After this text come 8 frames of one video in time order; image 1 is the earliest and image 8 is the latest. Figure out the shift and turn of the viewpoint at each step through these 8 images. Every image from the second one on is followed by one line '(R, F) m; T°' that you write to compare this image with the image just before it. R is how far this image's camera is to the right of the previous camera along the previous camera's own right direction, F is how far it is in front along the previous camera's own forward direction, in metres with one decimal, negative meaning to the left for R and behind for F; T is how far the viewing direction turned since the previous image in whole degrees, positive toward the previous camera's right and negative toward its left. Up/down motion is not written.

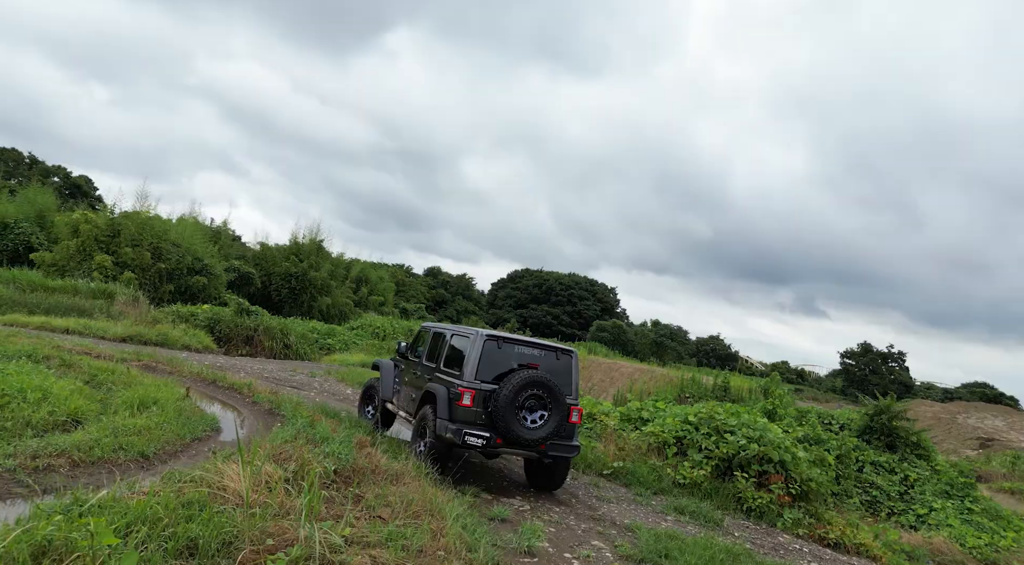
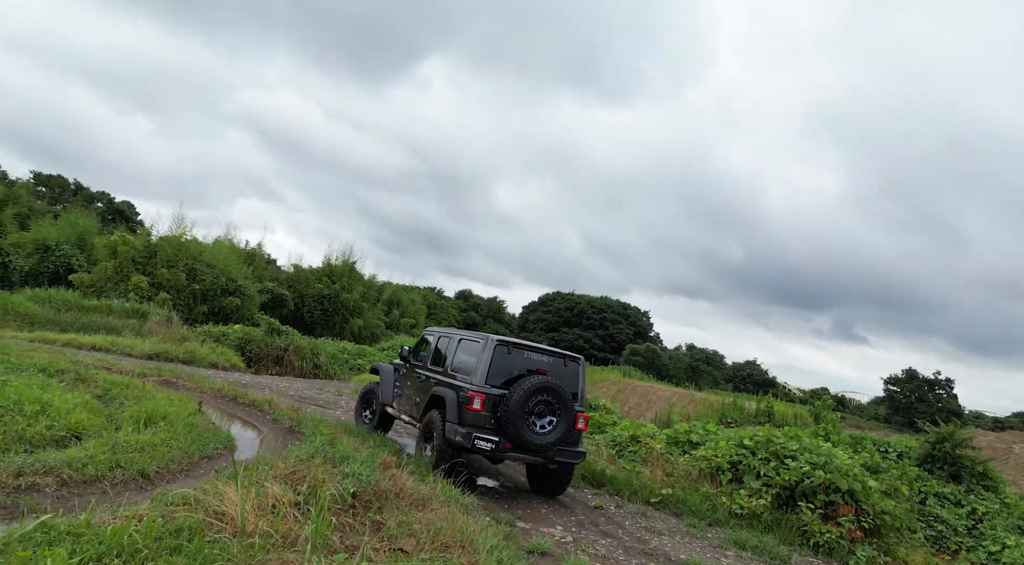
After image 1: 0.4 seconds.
(-0.1, +0.7) m; -2°
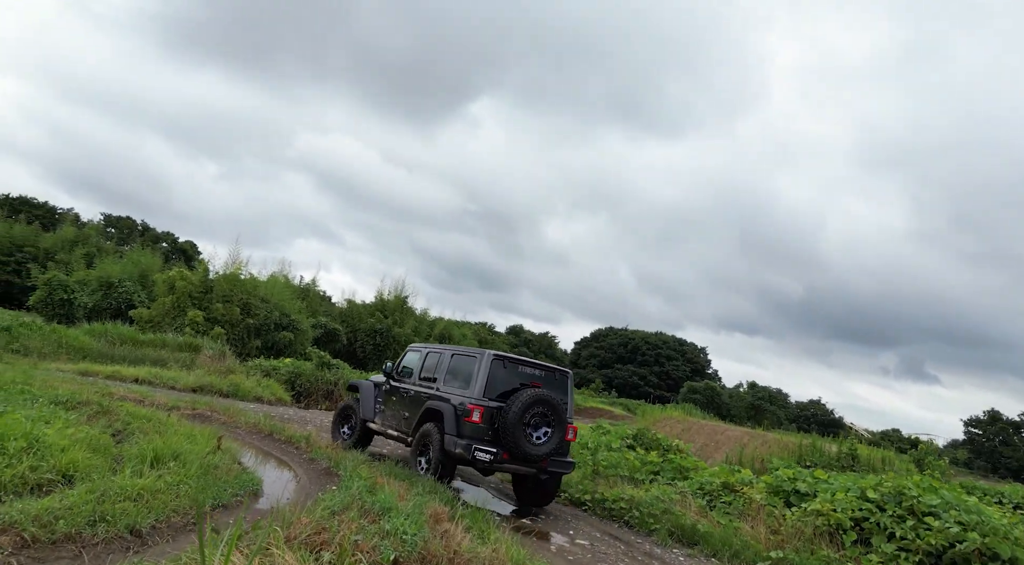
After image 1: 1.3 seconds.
(-0.2, +1.2) m; -4°
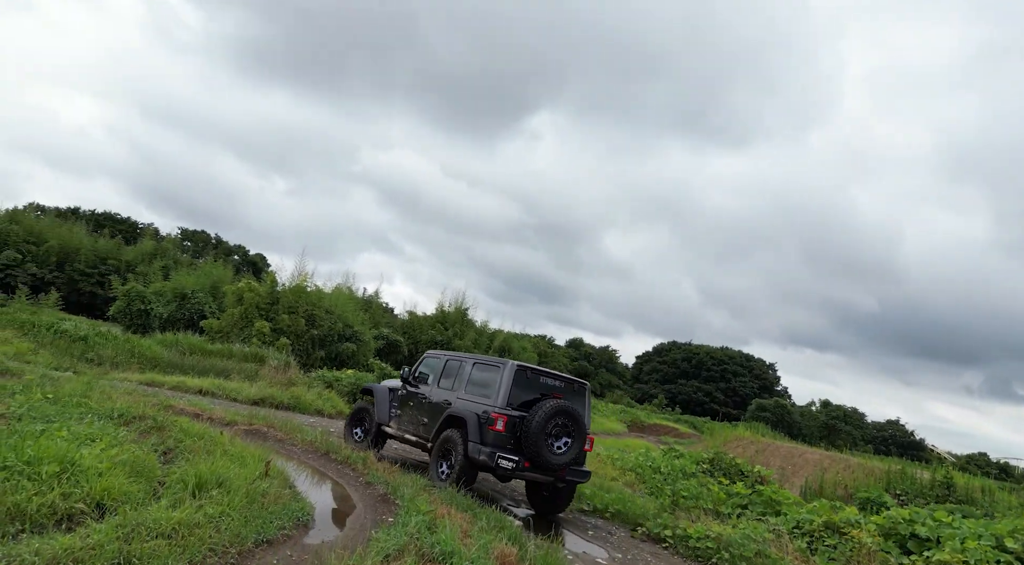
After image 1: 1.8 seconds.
(-0.1, +0.7) m; -5°
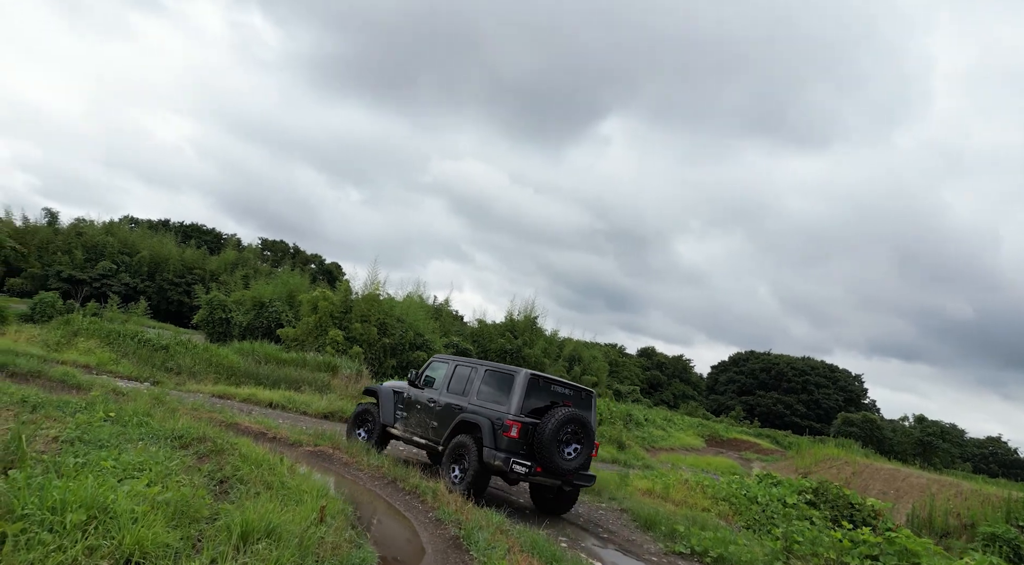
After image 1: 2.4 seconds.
(-0.2, +0.9) m; -5°
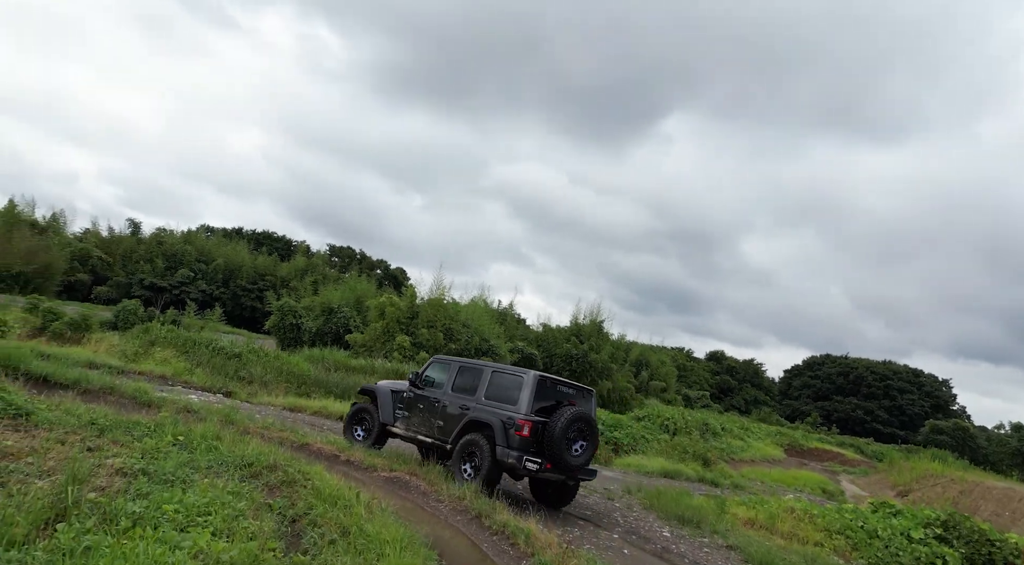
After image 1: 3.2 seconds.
(-0.3, +0.8) m; -5°
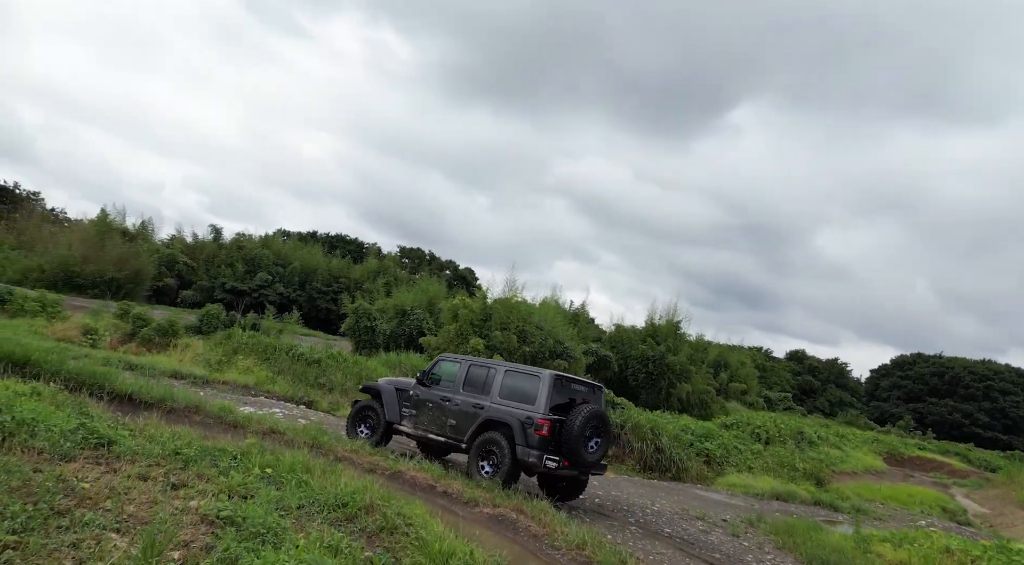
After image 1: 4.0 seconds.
(-0.5, +1.0) m; -5°
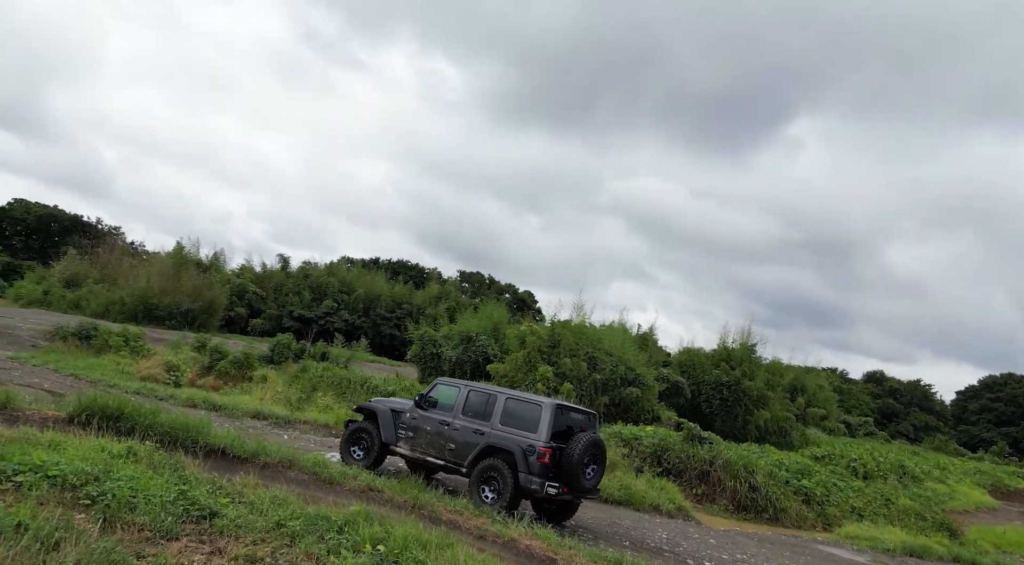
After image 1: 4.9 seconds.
(-0.7, +0.8) m; -5°
